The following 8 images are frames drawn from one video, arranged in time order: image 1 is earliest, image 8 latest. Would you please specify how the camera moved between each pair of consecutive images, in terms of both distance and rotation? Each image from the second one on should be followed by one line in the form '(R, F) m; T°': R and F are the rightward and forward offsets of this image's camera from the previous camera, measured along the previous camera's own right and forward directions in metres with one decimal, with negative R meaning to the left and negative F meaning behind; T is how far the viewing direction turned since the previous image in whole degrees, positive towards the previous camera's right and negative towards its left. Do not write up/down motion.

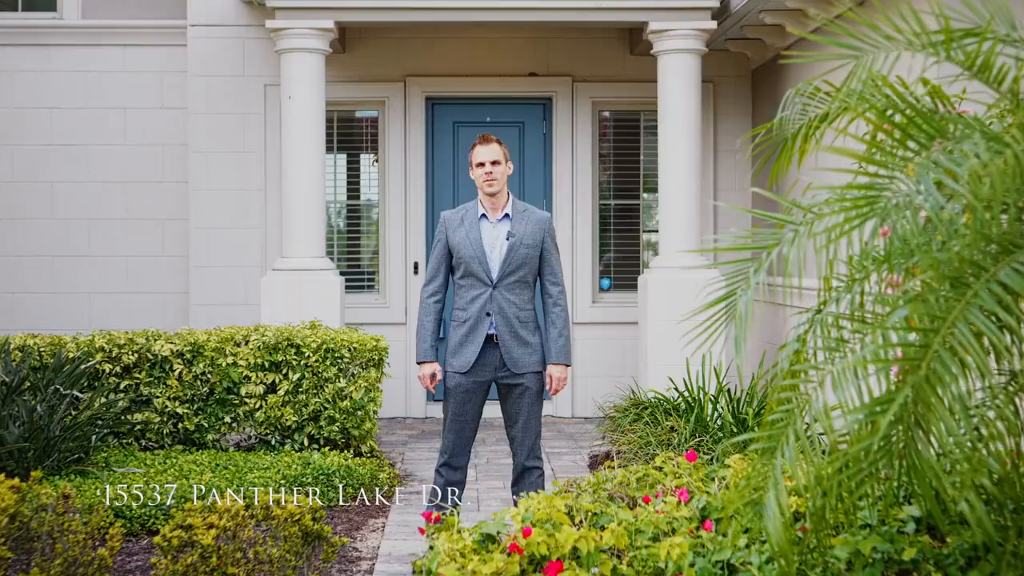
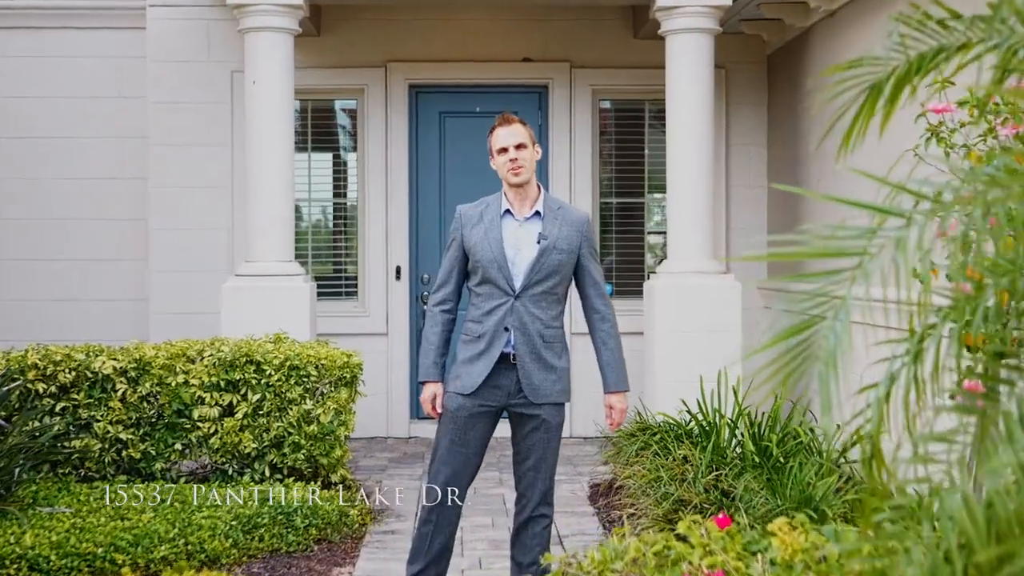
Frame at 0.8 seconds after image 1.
(0.0, +0.7) m; 0°
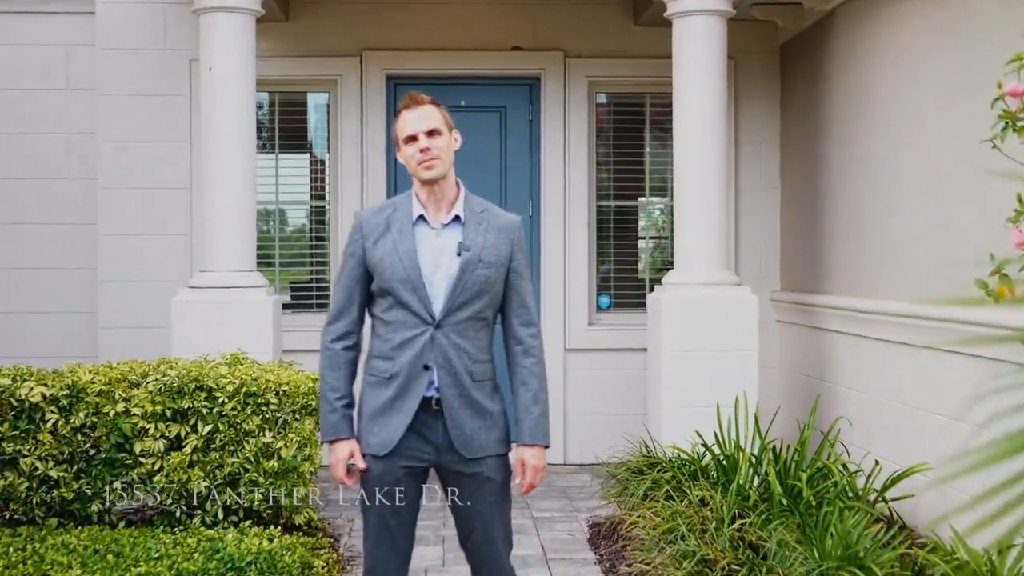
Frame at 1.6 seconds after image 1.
(0.0, +0.6) m; +1°
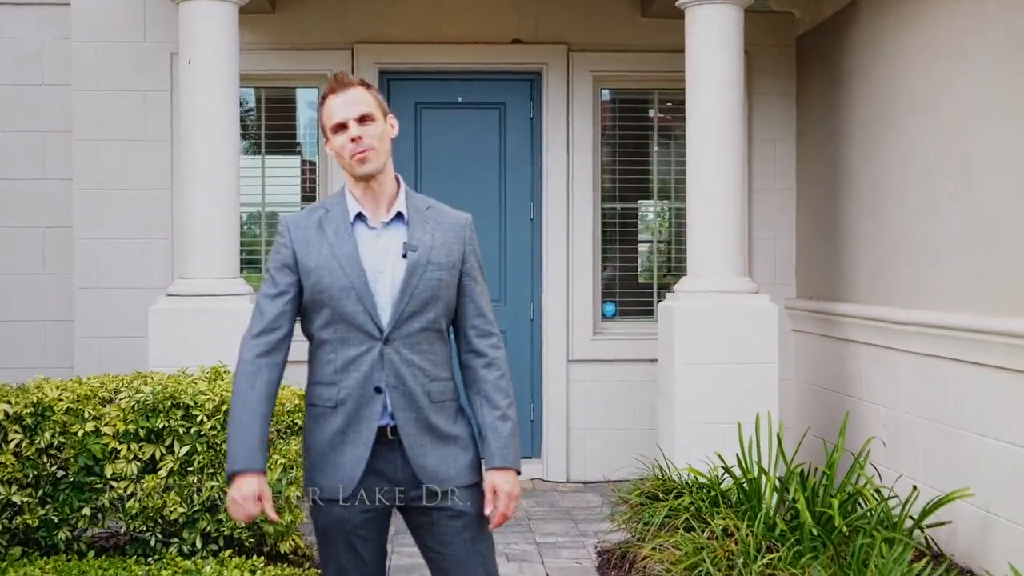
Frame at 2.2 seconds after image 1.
(0.0, +0.3) m; 0°
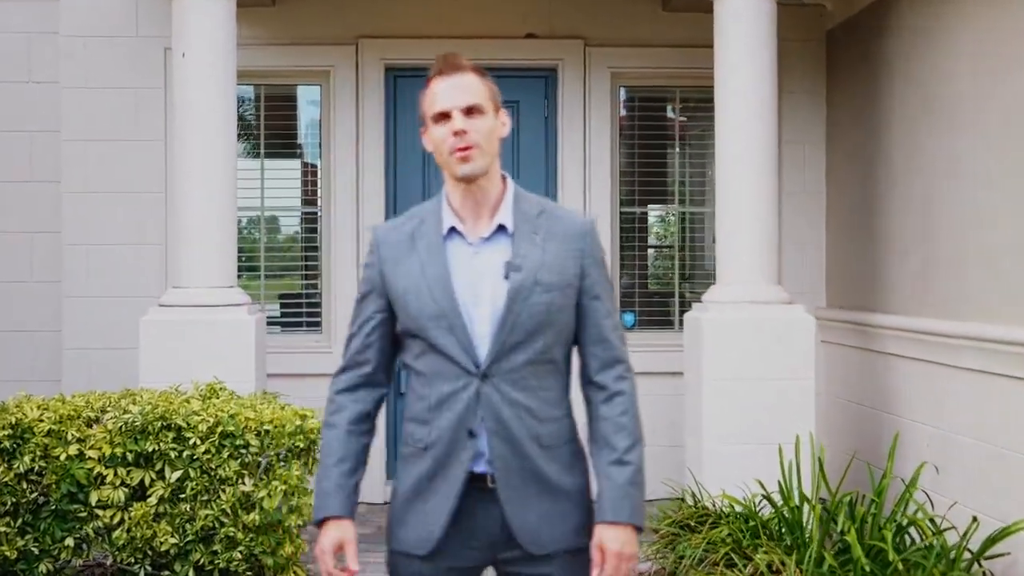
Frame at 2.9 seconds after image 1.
(-0.1, +0.3) m; 0°
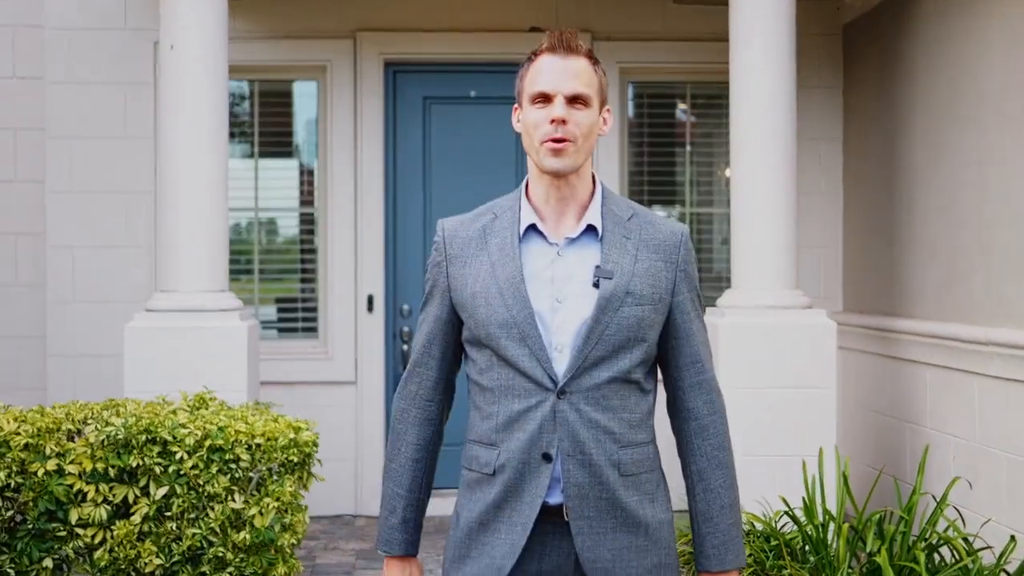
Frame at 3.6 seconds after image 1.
(0.0, +0.2) m; 0°
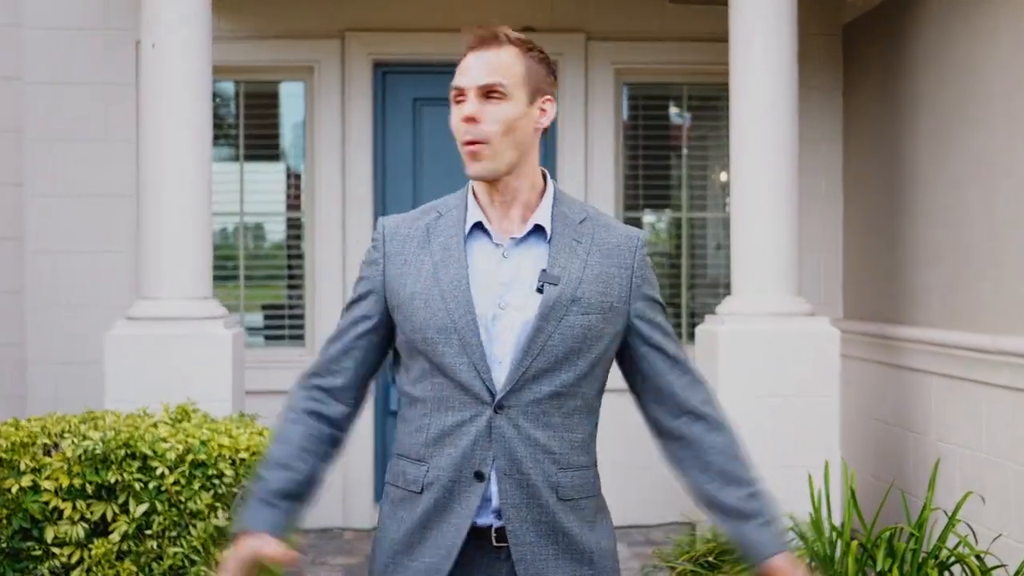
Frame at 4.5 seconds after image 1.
(0.0, +0.1) m; +1°
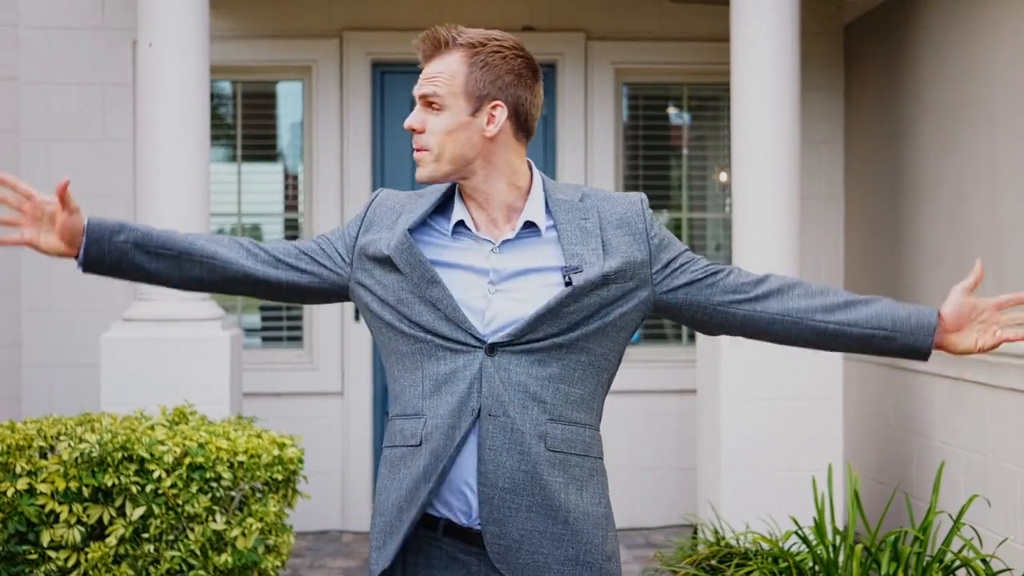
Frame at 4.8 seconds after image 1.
(0.0, 0.0) m; 0°
